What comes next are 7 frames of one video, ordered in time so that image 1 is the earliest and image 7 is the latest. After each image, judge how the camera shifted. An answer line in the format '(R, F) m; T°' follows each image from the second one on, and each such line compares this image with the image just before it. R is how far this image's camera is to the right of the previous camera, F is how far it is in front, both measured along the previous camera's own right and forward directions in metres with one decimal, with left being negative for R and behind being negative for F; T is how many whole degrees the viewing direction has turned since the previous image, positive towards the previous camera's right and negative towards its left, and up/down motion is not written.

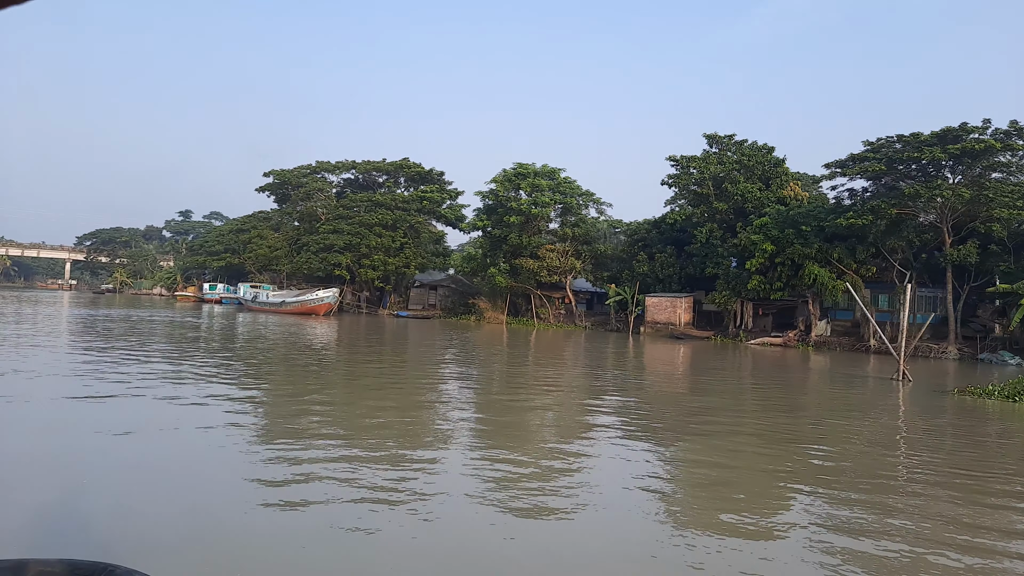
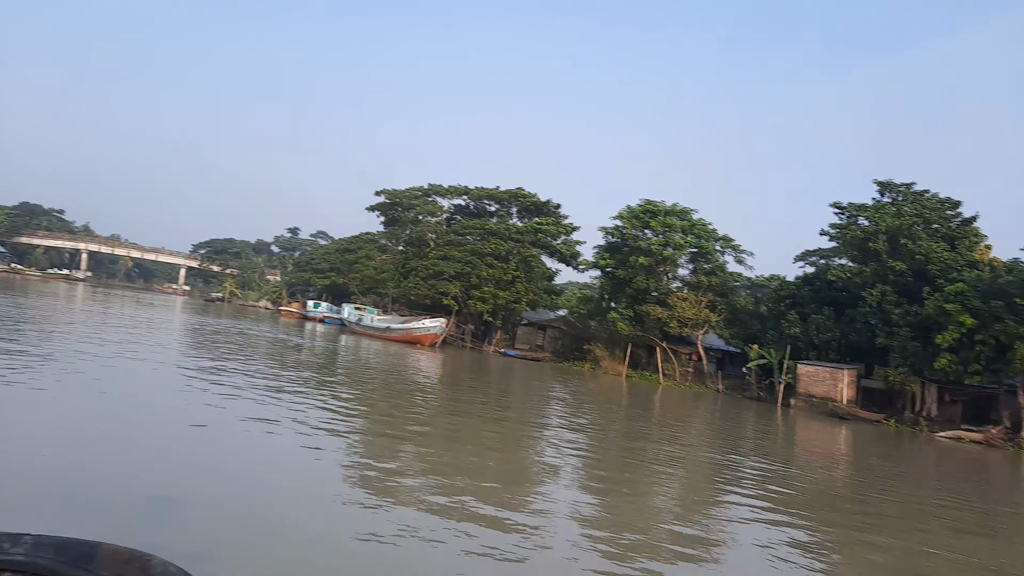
(-1.2, +1.3) m; -7°
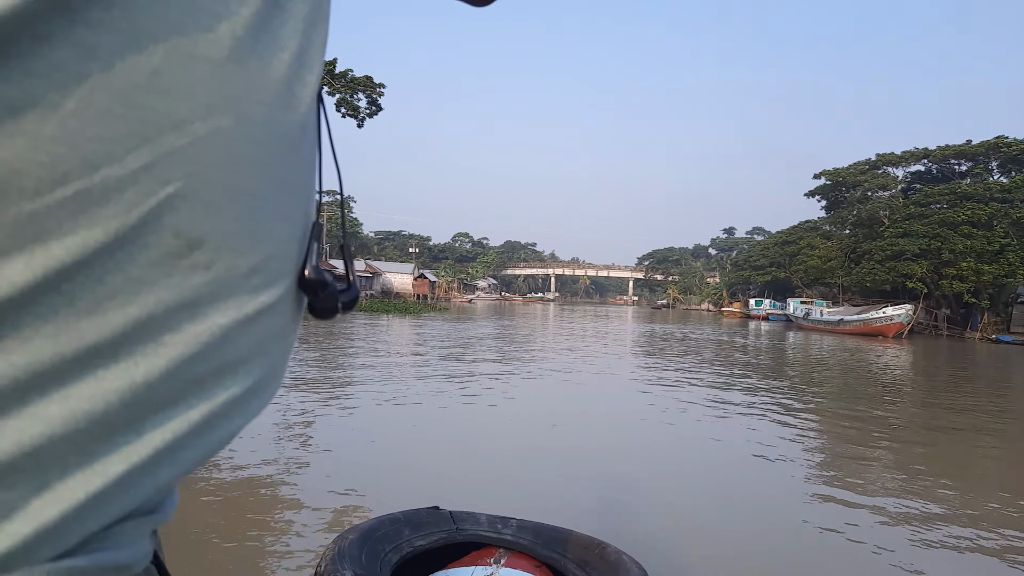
(-1.5, -3.2) m; +3°
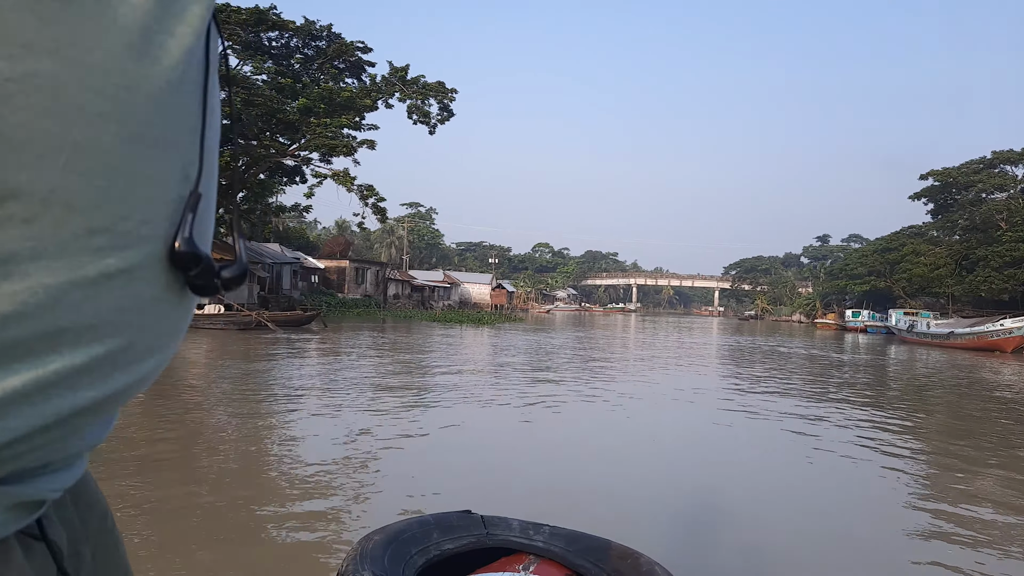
(+0.3, +0.1) m; -8°
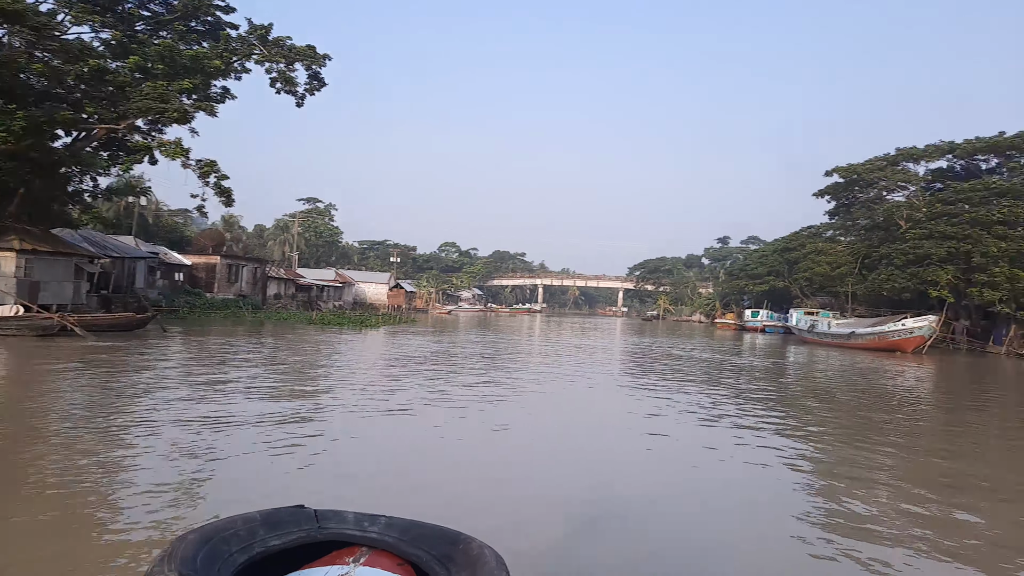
(+1.4, +0.6) m; +4°
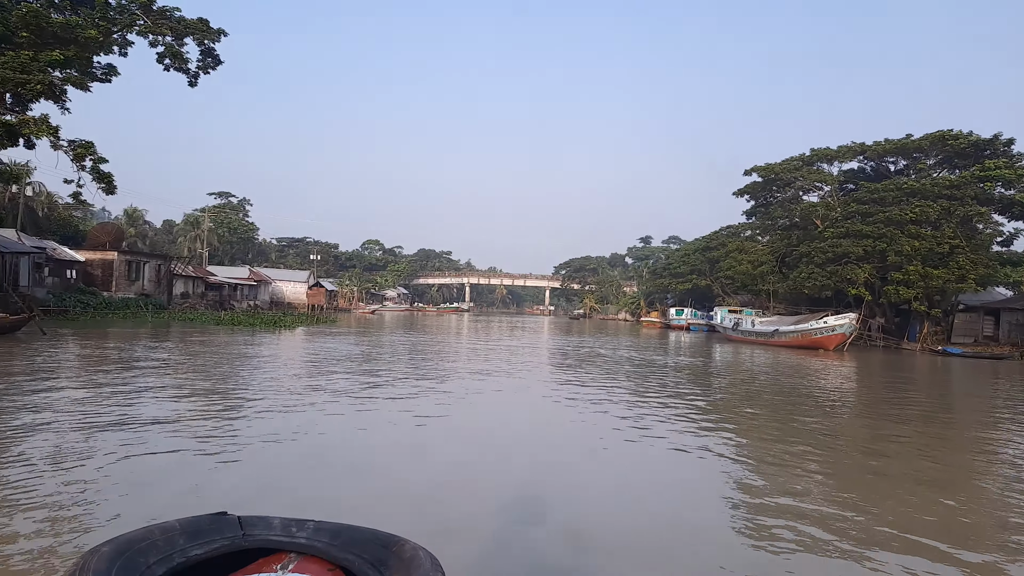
(+0.3, +0.3) m; +6°
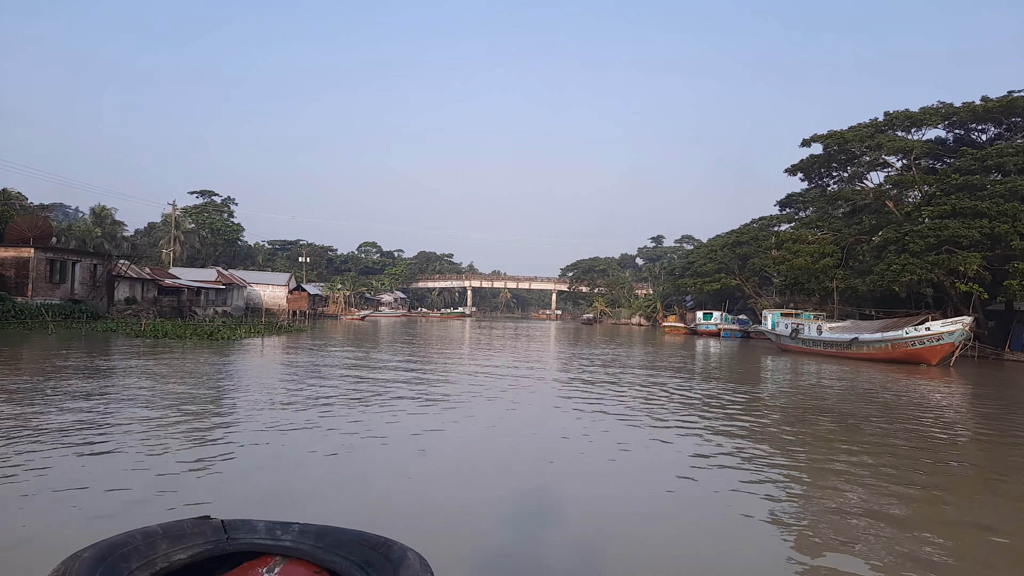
(+1.5, +2.1) m; -7°
